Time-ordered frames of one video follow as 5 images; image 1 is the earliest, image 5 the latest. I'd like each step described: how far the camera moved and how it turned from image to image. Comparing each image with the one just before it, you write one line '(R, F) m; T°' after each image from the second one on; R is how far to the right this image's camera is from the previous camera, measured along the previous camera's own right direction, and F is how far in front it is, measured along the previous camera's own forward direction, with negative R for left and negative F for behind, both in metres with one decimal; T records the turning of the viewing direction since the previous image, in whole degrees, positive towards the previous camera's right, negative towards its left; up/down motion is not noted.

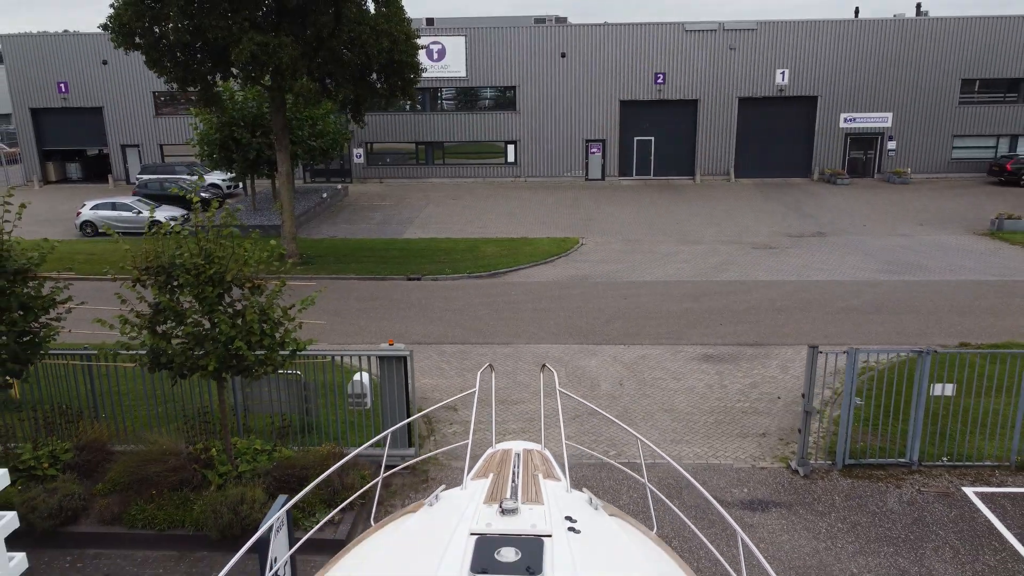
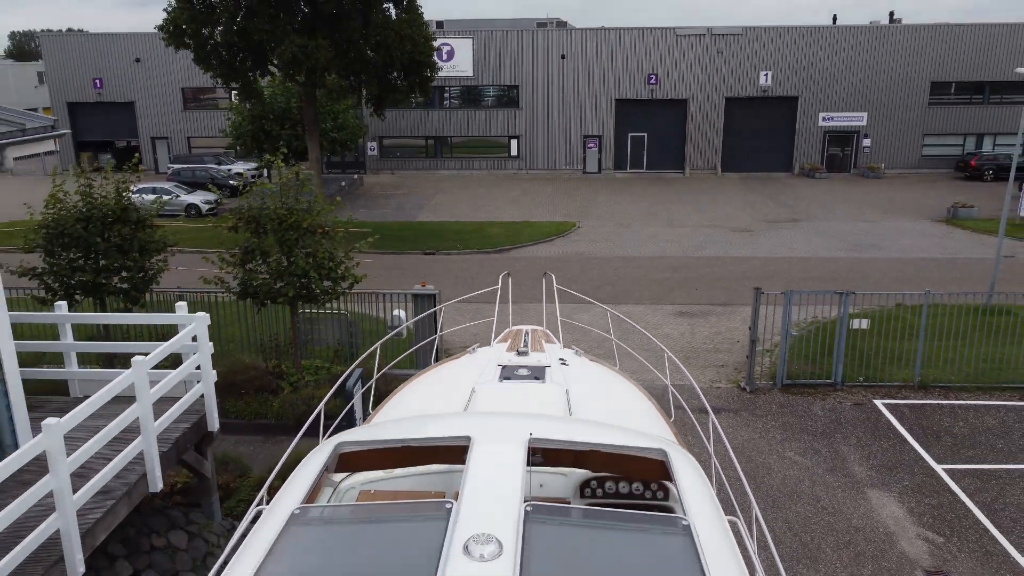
(-0.1, -2.5) m; 0°
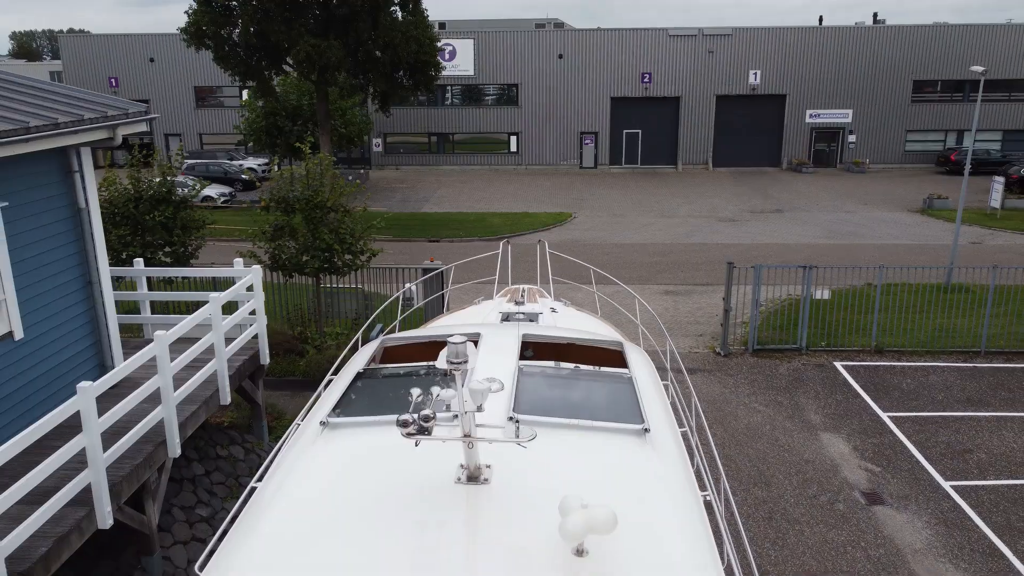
(0.0, -1.4) m; 0°
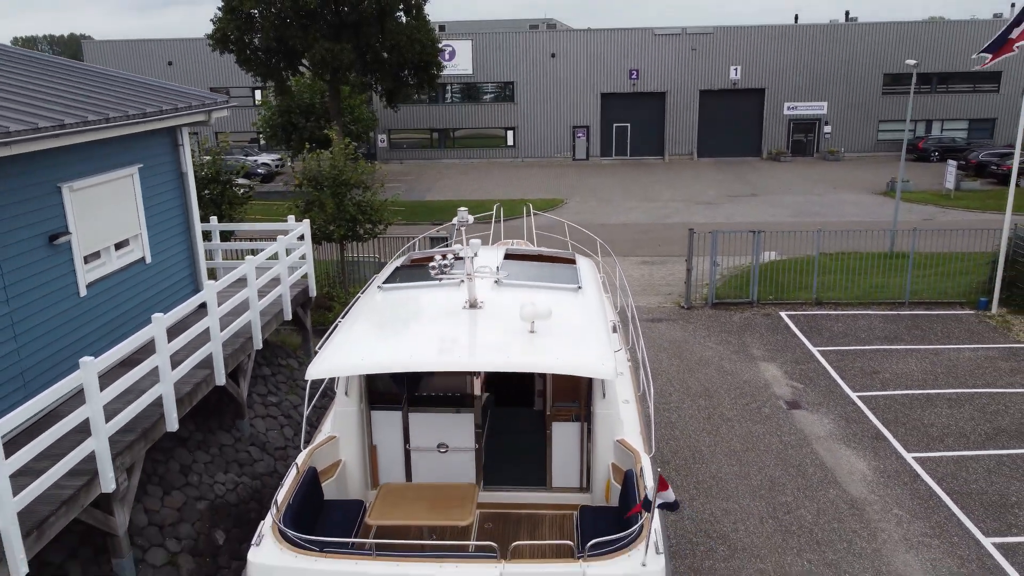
(+0.1, -2.4) m; 0°
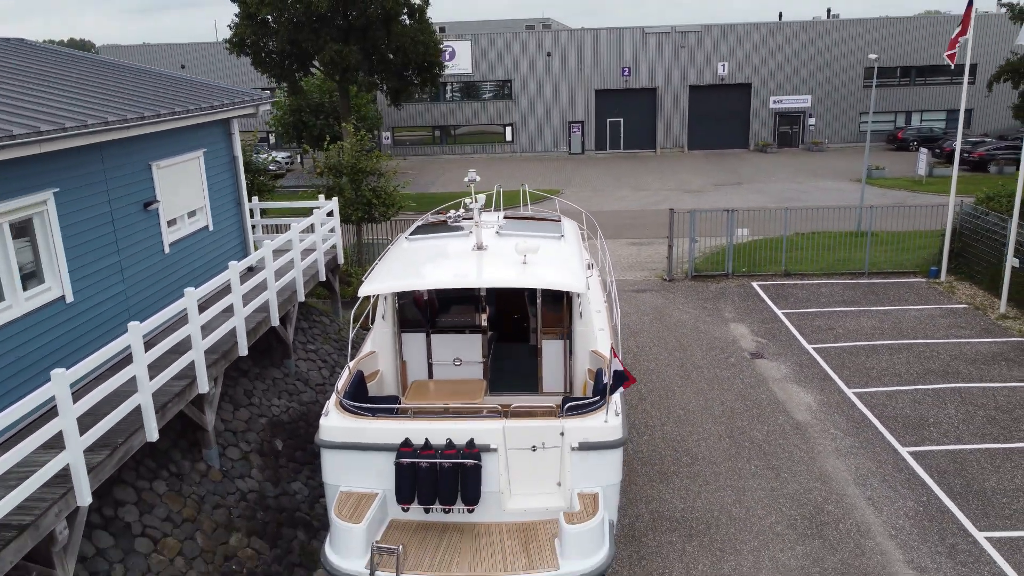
(0.0, -1.8) m; 0°
